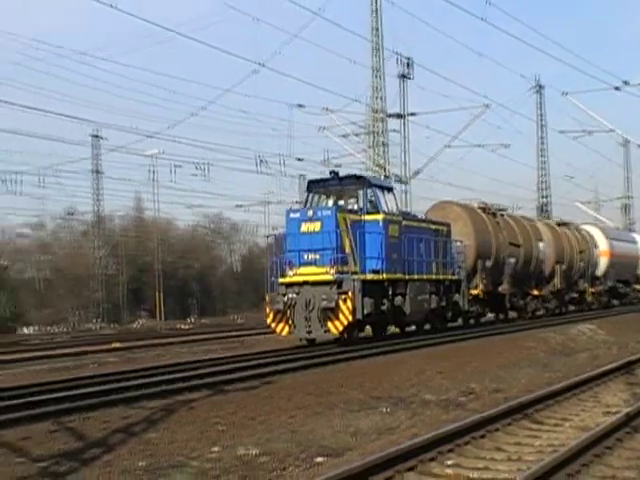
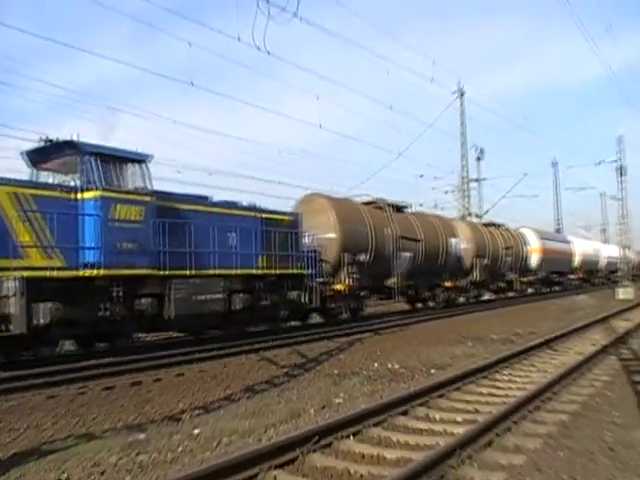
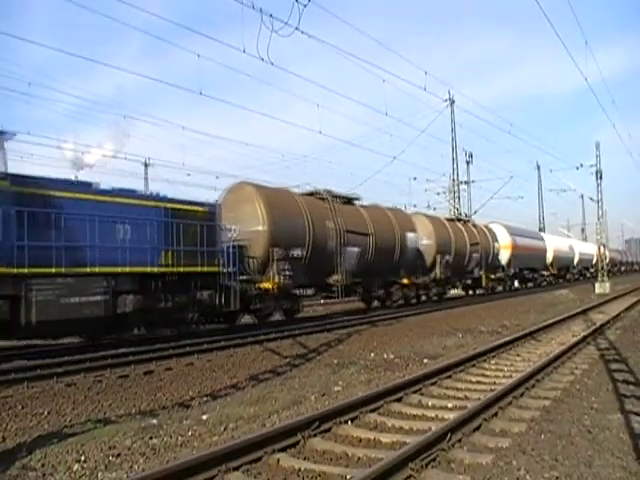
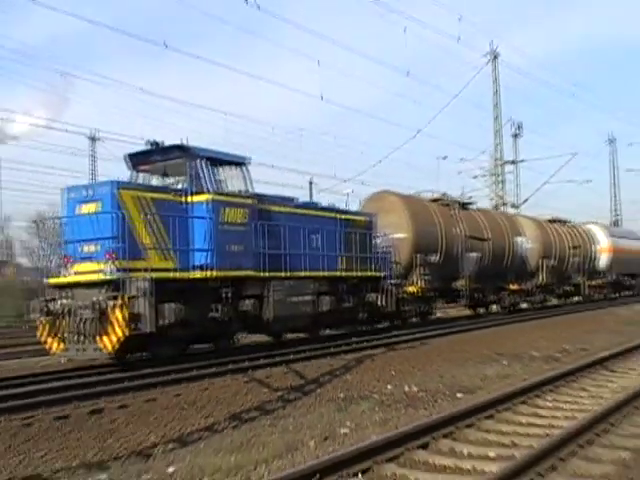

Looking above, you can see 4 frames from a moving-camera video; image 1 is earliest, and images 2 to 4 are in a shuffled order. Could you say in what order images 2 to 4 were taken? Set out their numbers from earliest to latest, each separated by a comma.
4, 2, 3
